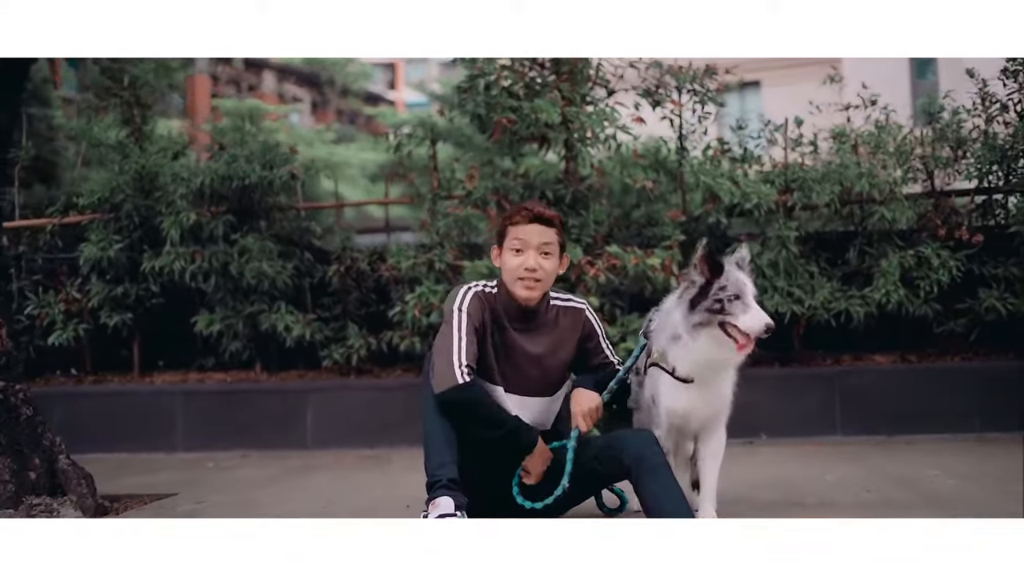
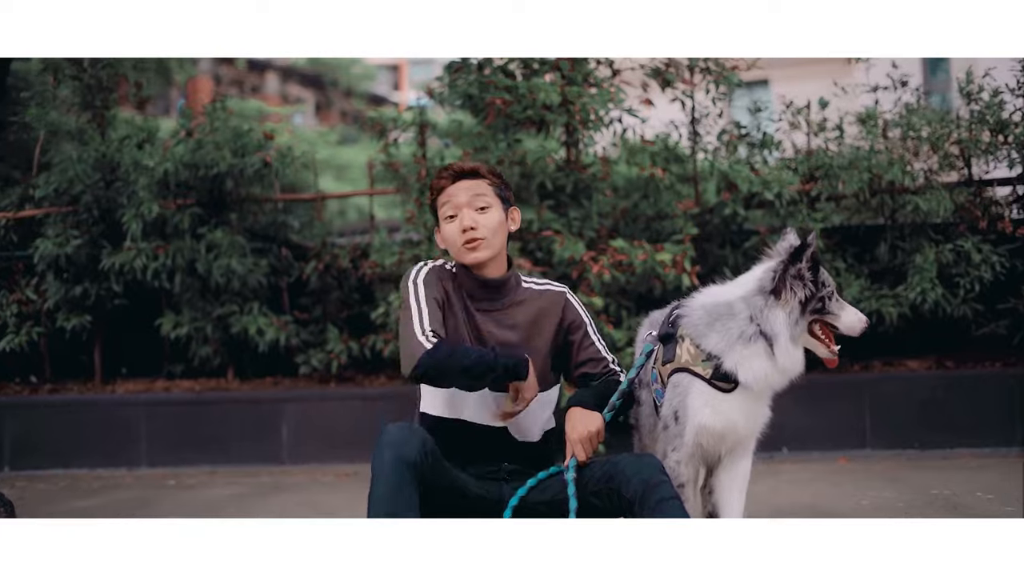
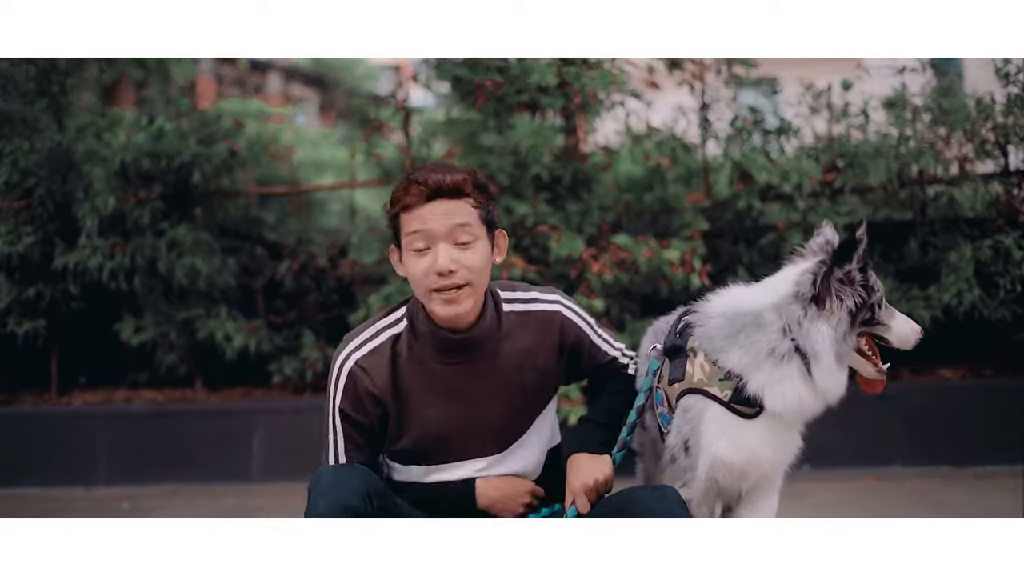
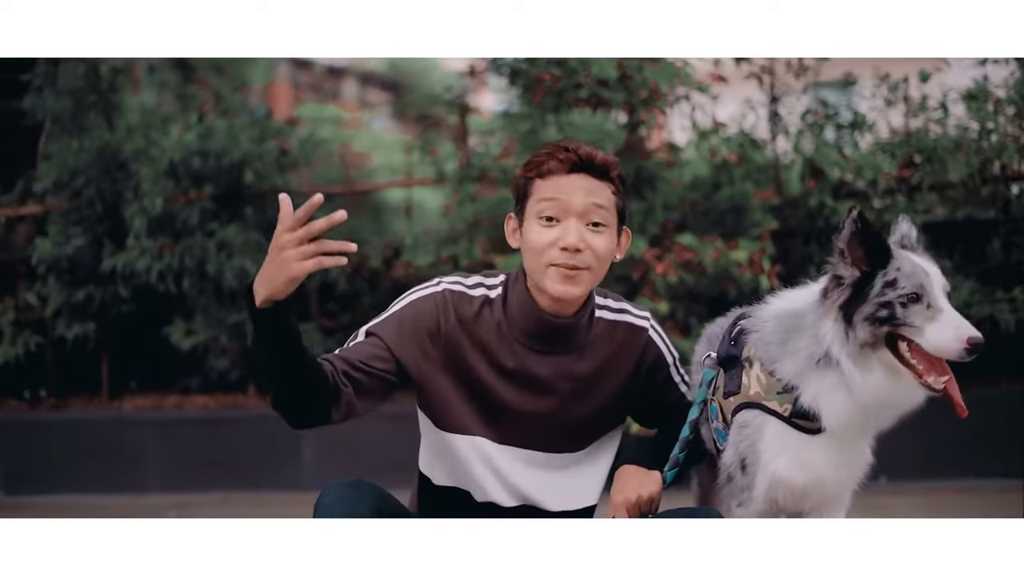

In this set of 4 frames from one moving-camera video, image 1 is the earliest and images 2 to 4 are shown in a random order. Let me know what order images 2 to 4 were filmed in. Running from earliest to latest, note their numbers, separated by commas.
2, 3, 4
